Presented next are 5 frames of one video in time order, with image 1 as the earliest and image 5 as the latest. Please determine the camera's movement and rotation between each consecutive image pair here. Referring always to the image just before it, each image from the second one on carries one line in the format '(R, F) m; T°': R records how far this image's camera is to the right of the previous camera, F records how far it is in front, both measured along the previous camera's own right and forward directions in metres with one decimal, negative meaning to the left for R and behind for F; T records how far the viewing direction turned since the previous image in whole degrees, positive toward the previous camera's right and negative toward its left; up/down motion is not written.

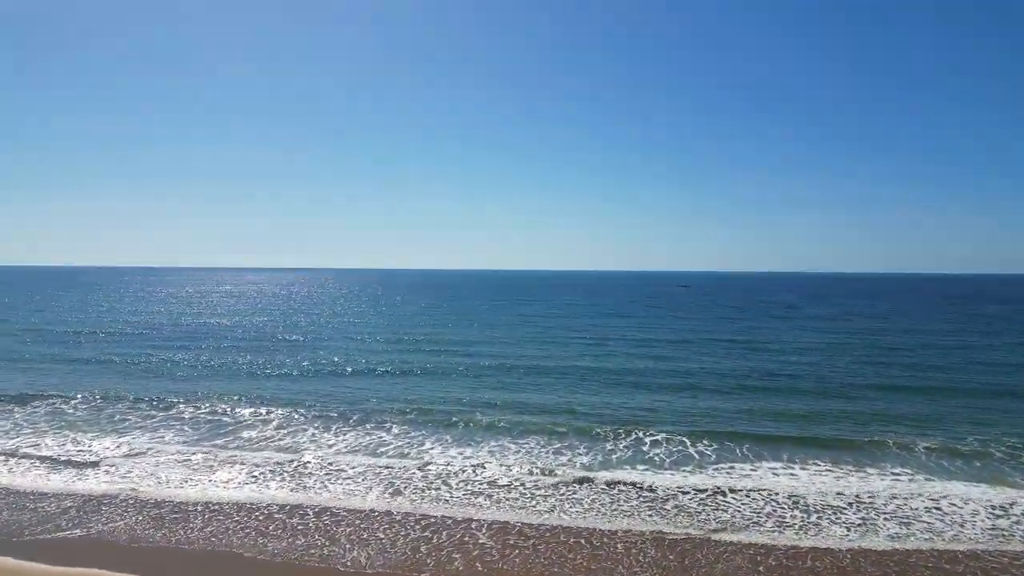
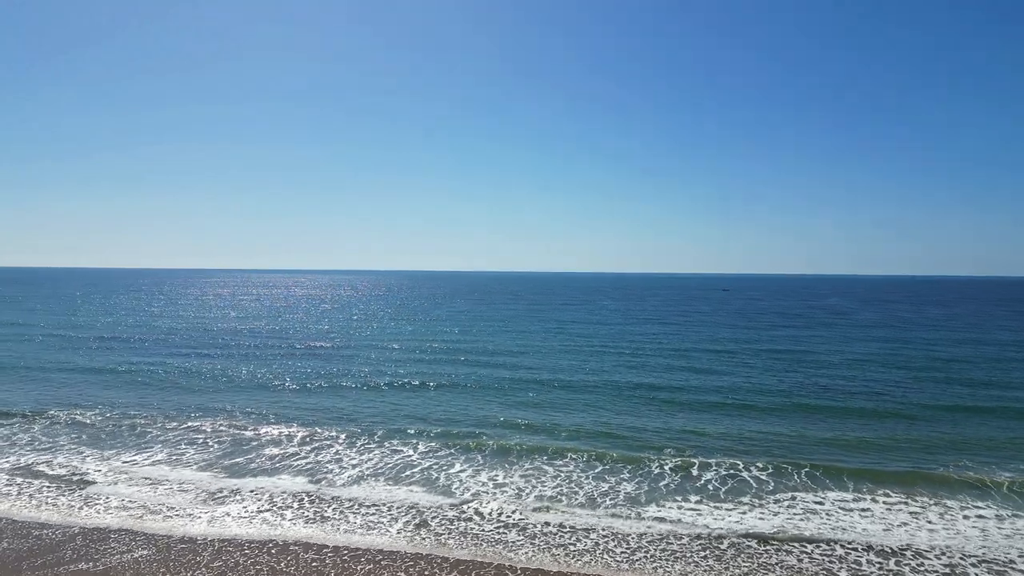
(-0.1, +1.6) m; -2°
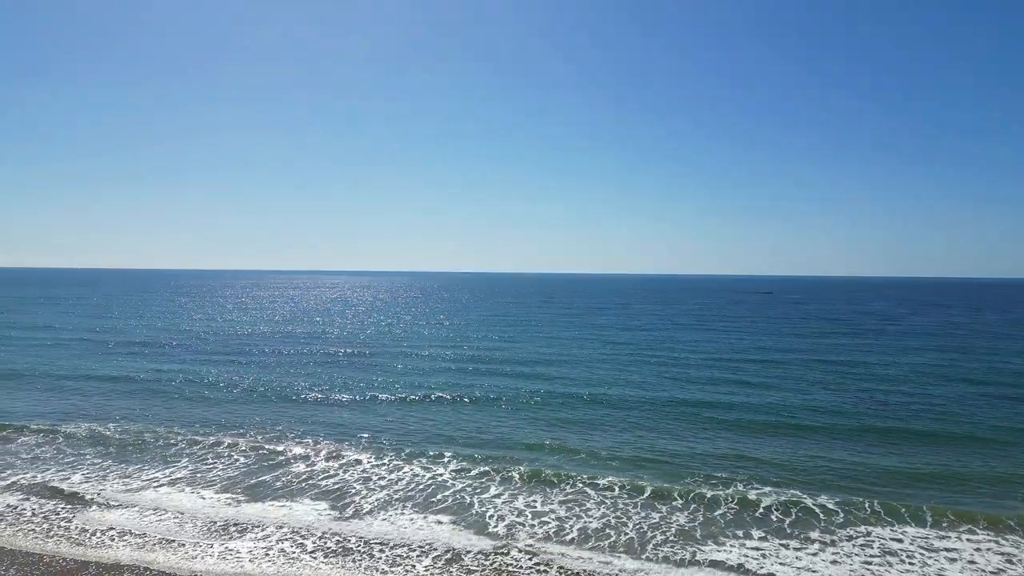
(-0.2, +1.5) m; -2°
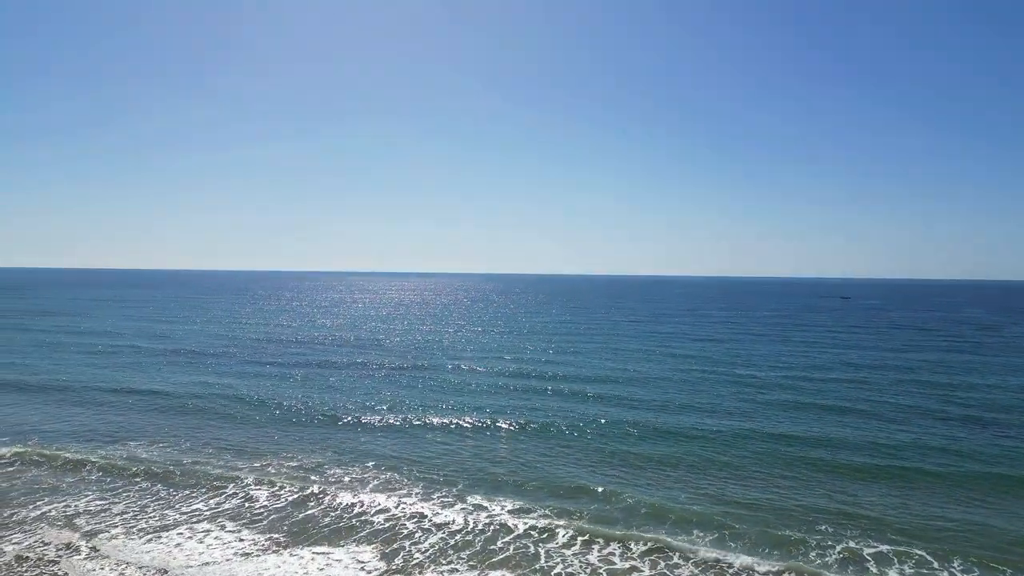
(-0.4, +2.3) m; -4°
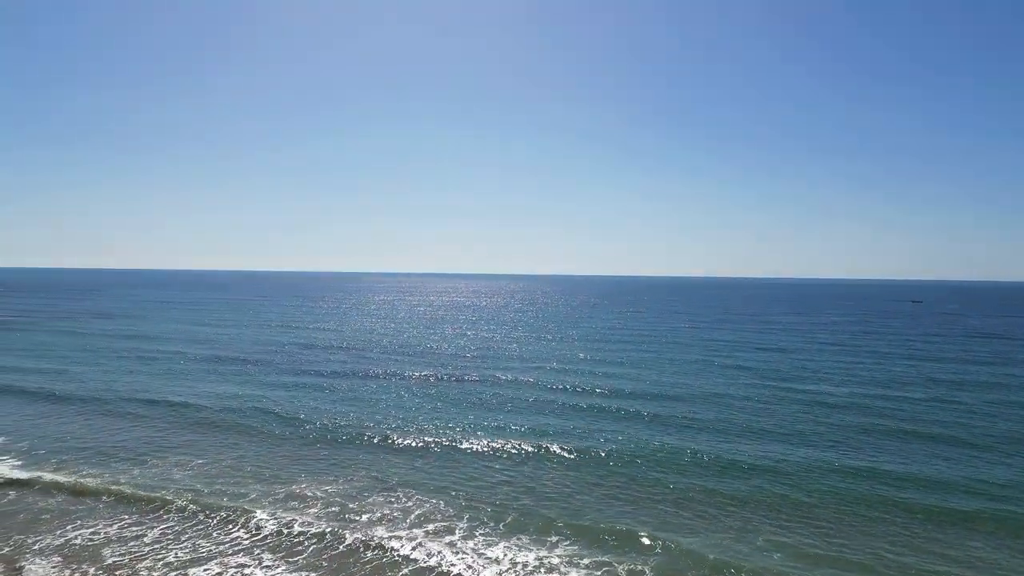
(-0.1, +1.7) m; -4°
